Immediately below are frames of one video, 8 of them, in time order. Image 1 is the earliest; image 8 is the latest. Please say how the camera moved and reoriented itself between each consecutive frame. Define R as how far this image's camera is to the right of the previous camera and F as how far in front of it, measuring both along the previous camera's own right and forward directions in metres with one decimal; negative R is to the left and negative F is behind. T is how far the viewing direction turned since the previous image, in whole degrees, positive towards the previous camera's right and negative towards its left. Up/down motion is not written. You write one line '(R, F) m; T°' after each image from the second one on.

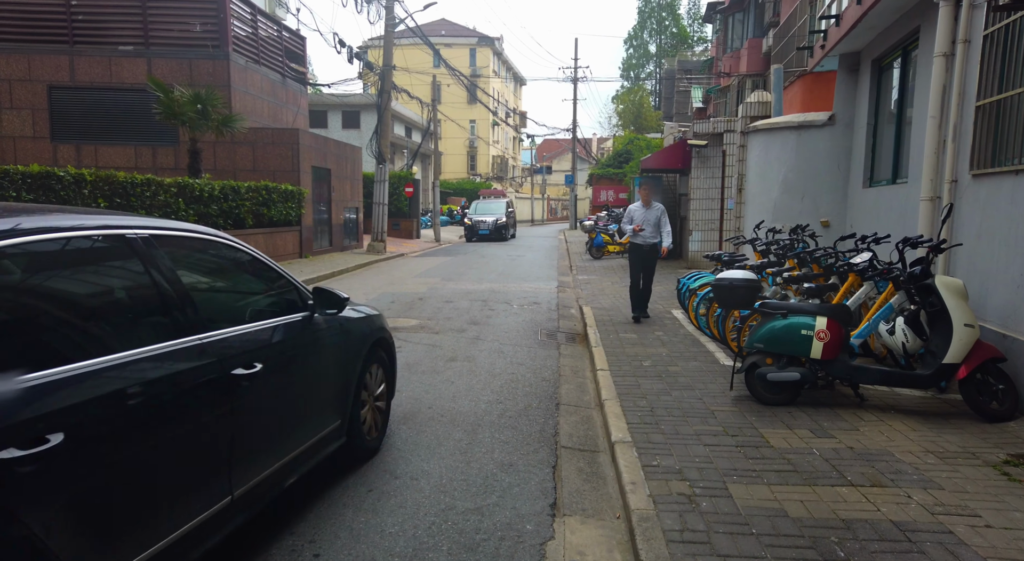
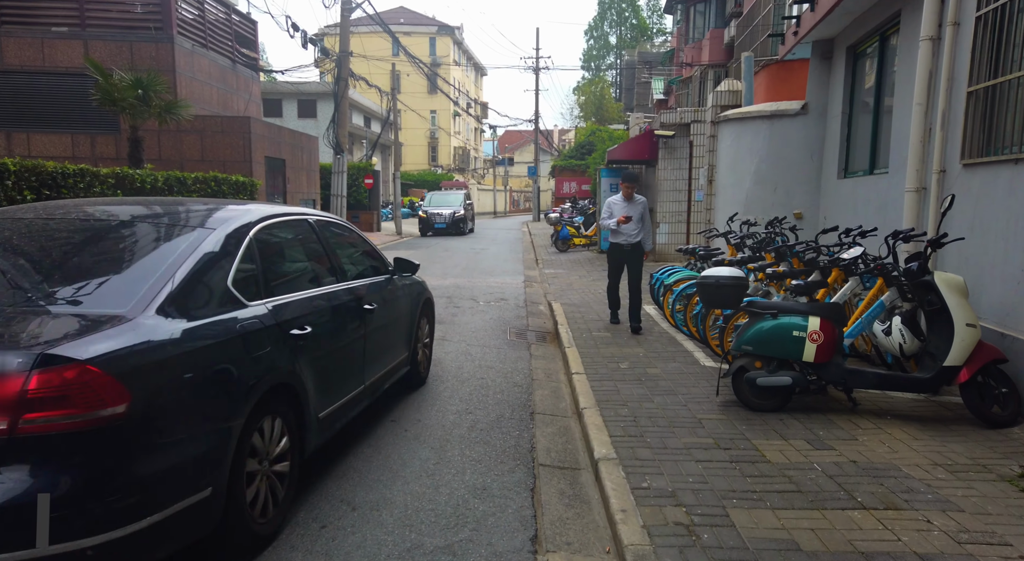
(-0.1, +0.5) m; +3°
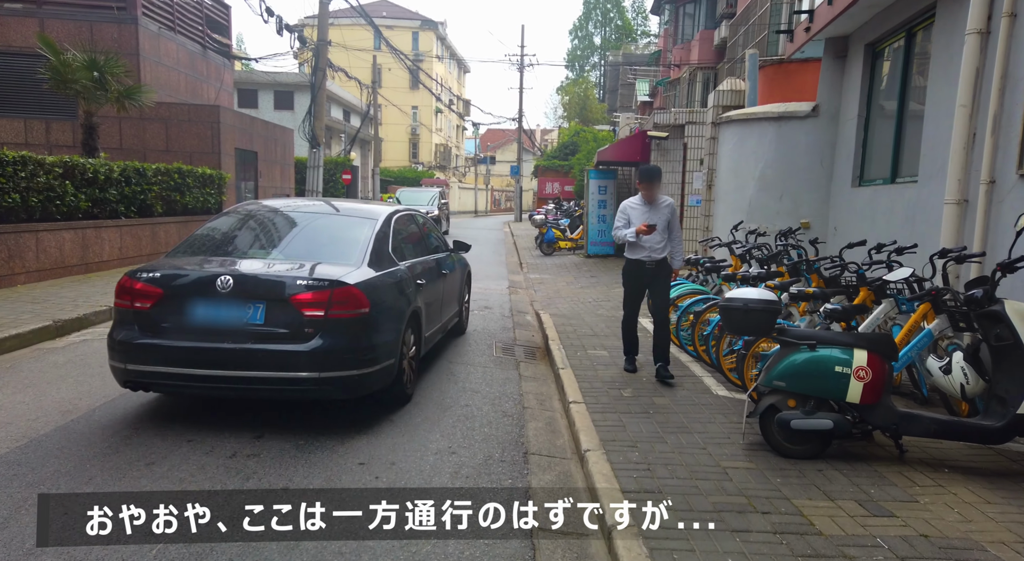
(-0.1, +0.8) m; +2°
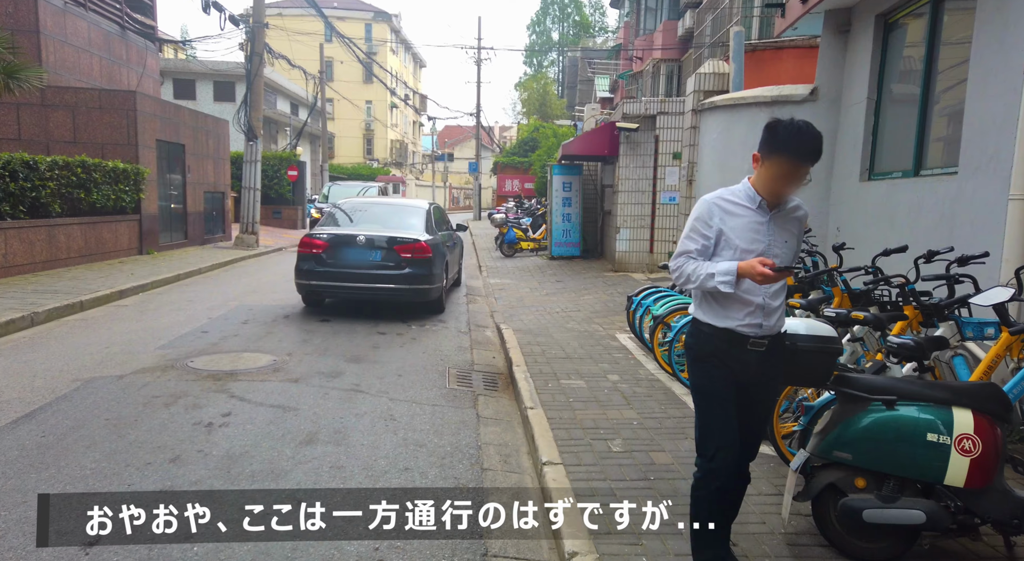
(0.0, +1.4) m; +3°
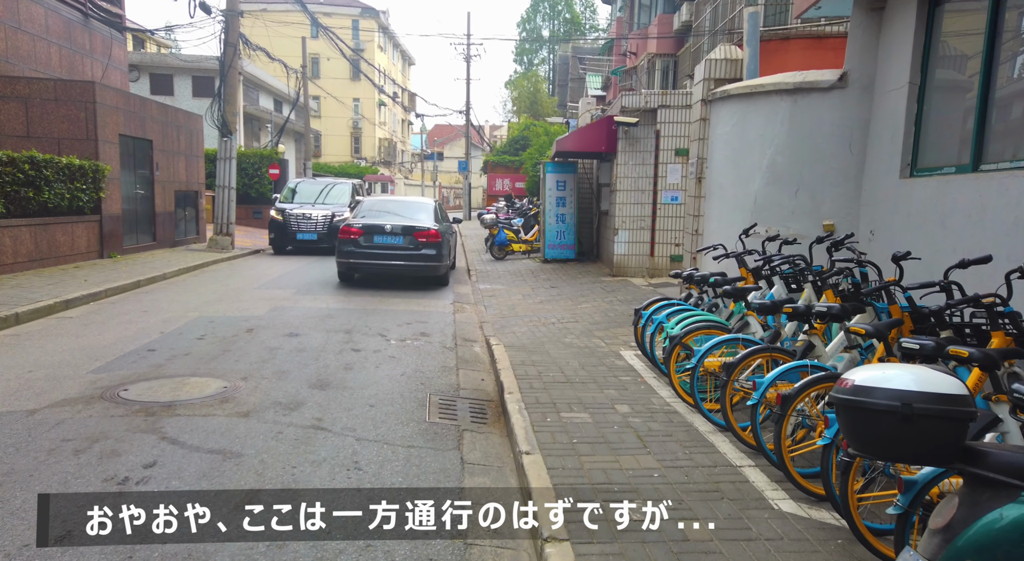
(0.0, +1.0) m; +1°
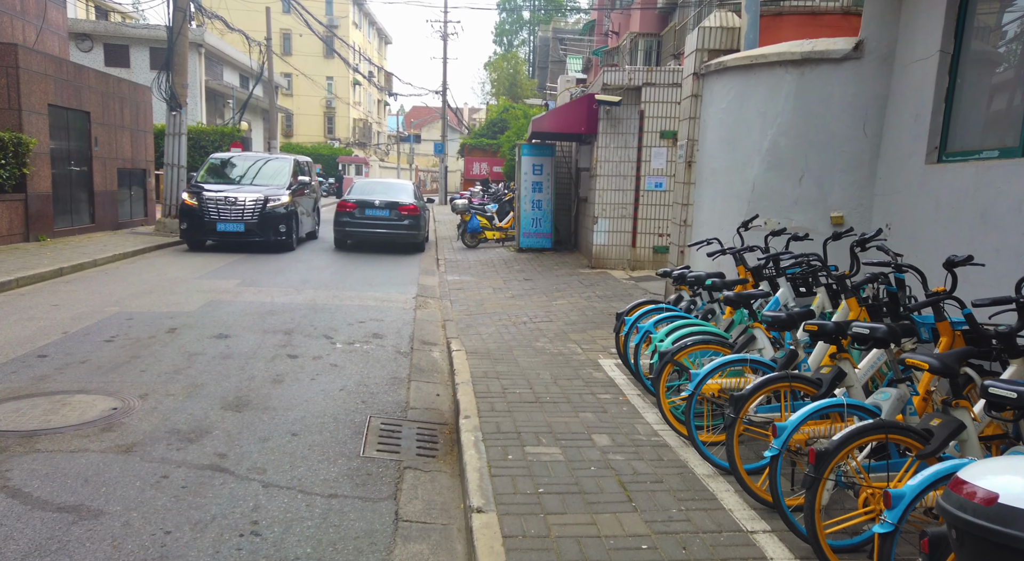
(+0.1, +1.0) m; +2°
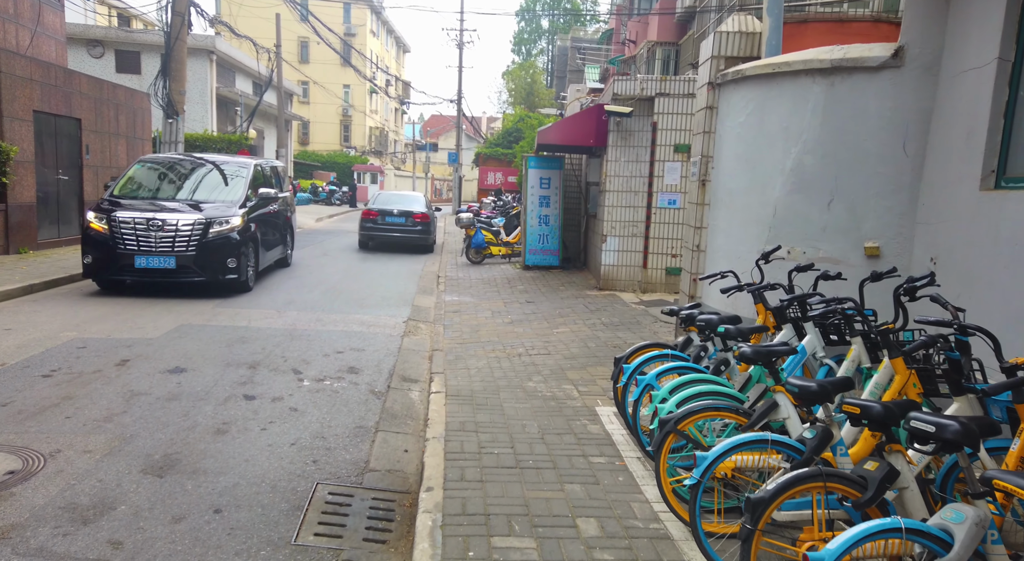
(+0.2, +0.8) m; -1°
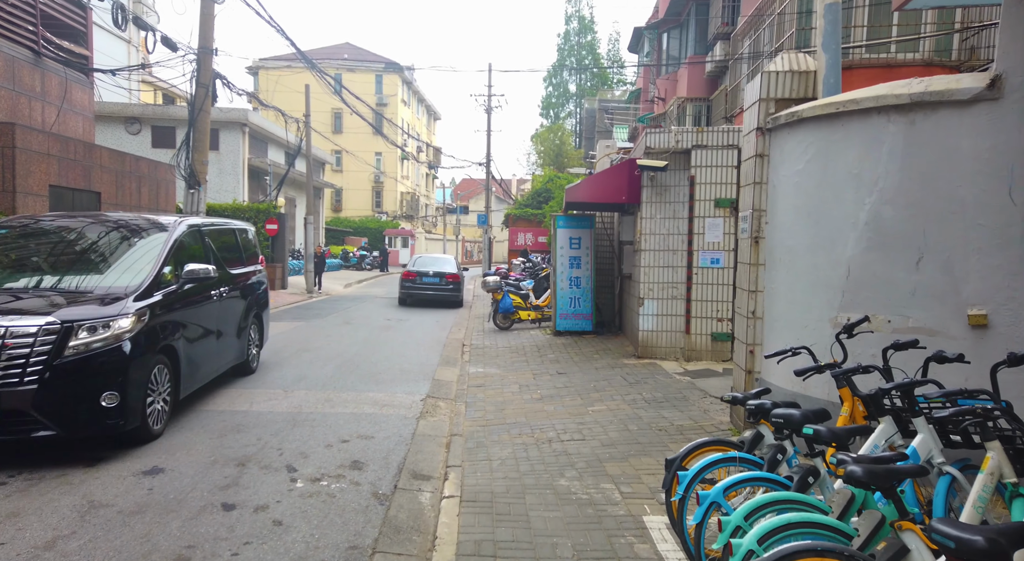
(+0.1, +0.9) m; -2°
